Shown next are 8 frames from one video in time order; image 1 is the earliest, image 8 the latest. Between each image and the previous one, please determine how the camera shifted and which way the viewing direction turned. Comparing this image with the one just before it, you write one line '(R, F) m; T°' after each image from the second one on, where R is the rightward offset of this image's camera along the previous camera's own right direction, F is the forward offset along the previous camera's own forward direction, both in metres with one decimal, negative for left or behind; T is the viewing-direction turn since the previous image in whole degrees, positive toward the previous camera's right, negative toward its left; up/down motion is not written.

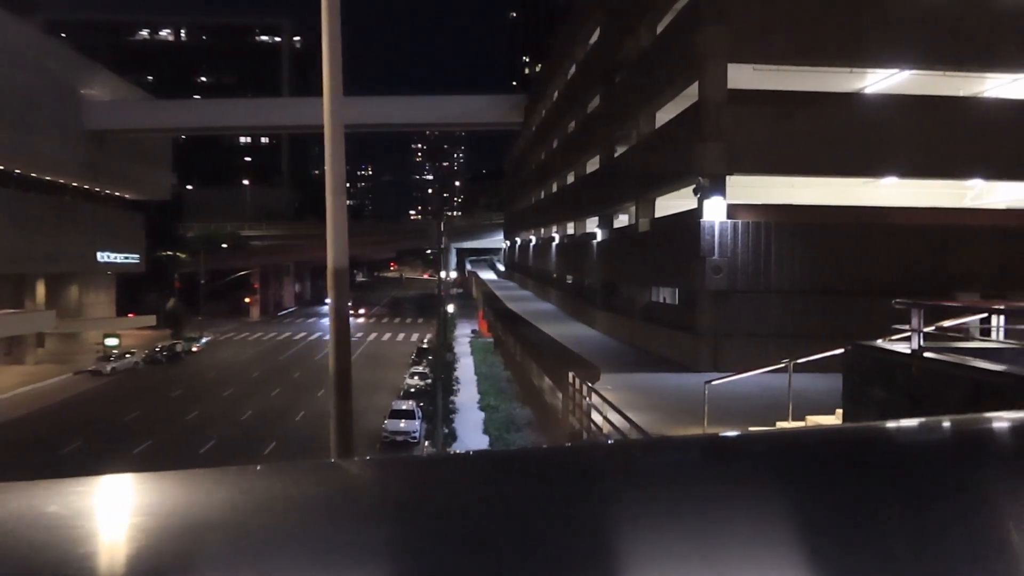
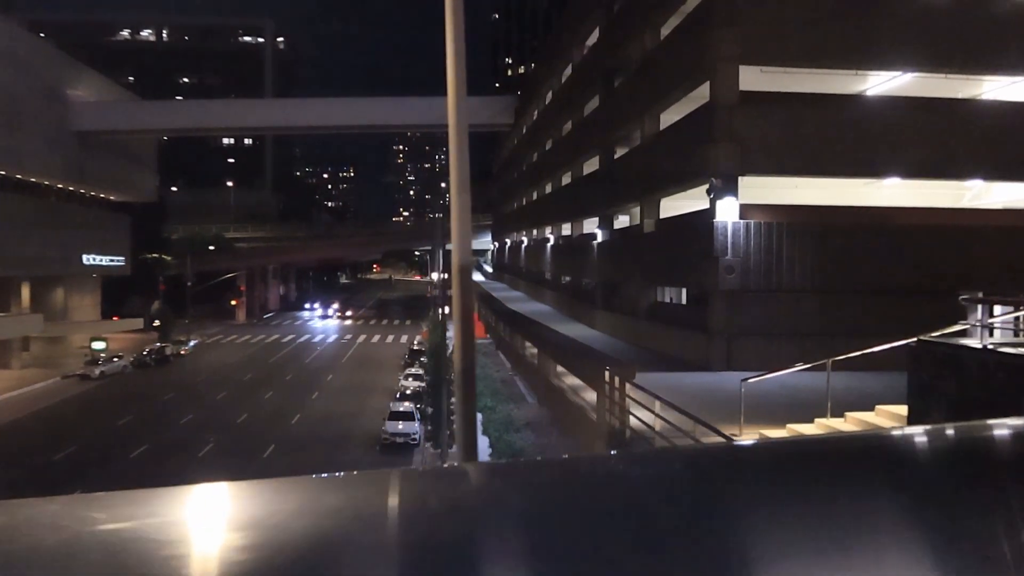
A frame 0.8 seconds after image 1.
(-0.5, 0.0) m; +1°
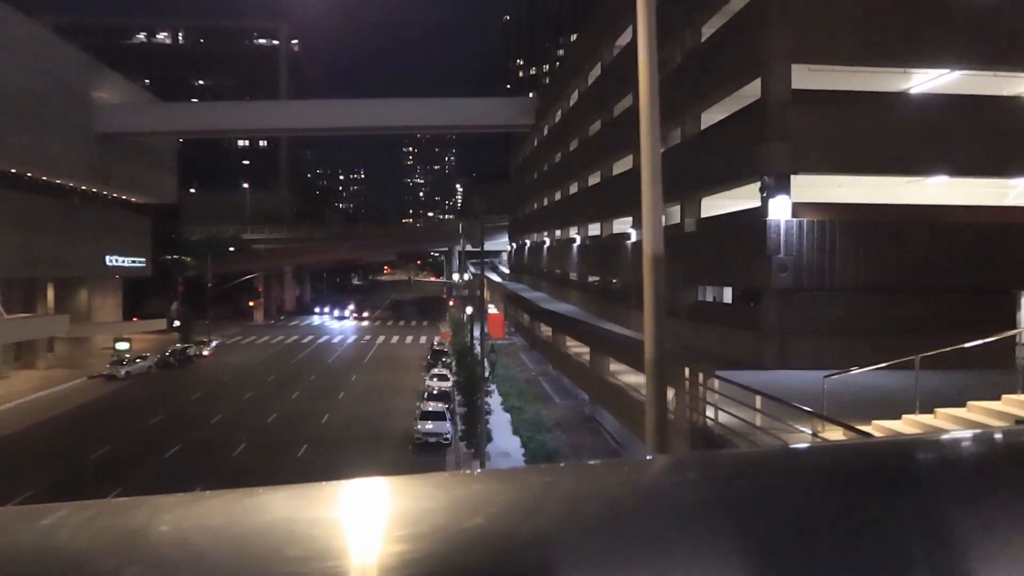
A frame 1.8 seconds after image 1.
(-0.7, 0.0) m; -1°
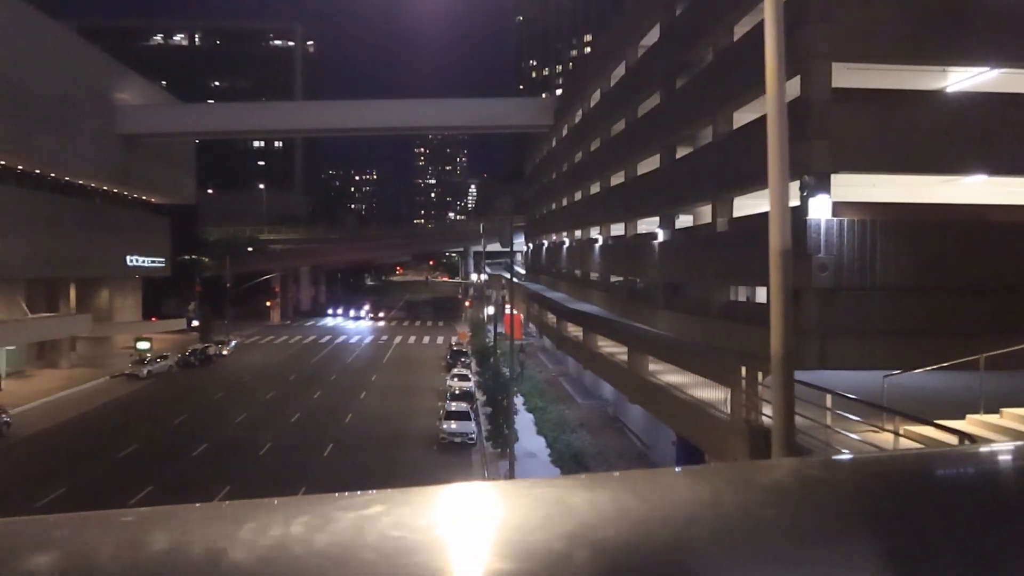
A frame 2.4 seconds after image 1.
(-0.4, 0.0) m; -1°
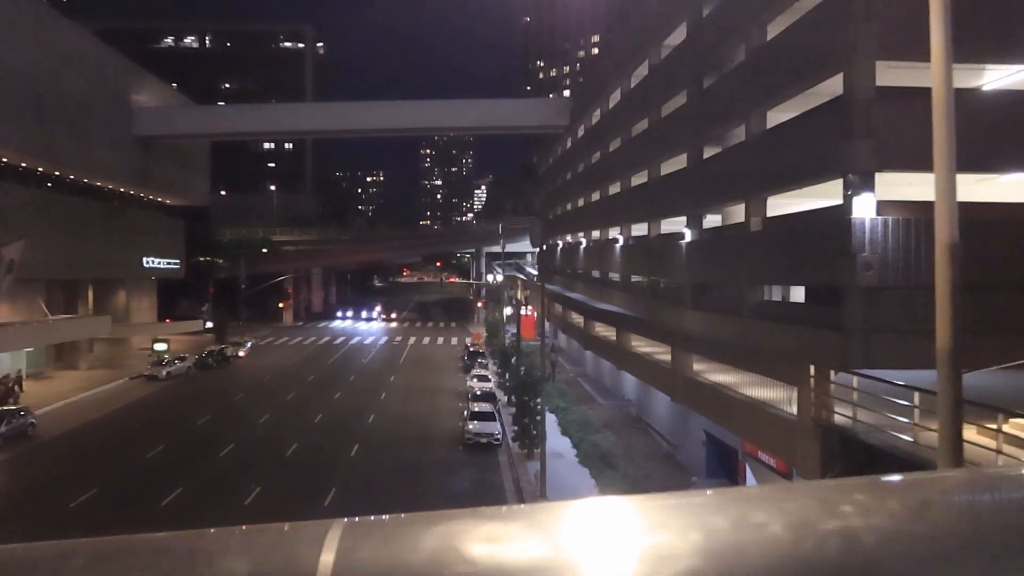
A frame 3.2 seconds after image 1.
(-0.6, 0.0) m; 0°
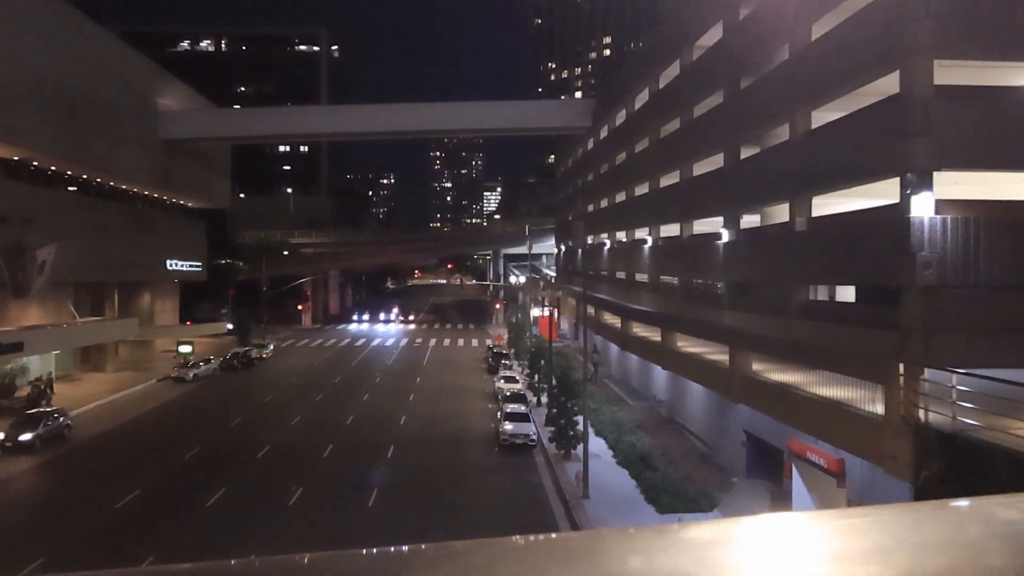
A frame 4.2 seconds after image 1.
(-0.7, 0.0) m; -1°
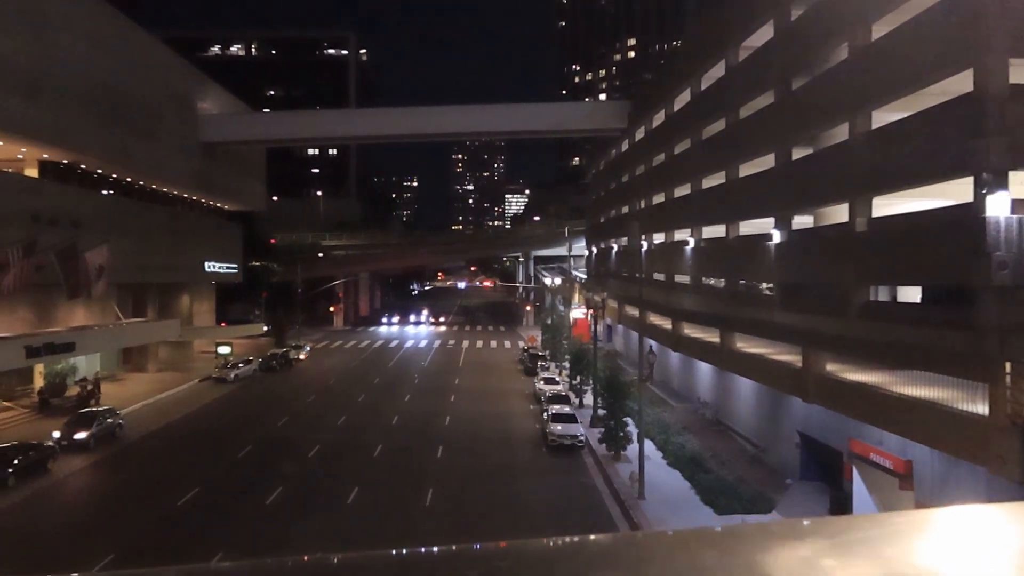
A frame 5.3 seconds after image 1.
(-0.8, -0.1) m; -1°
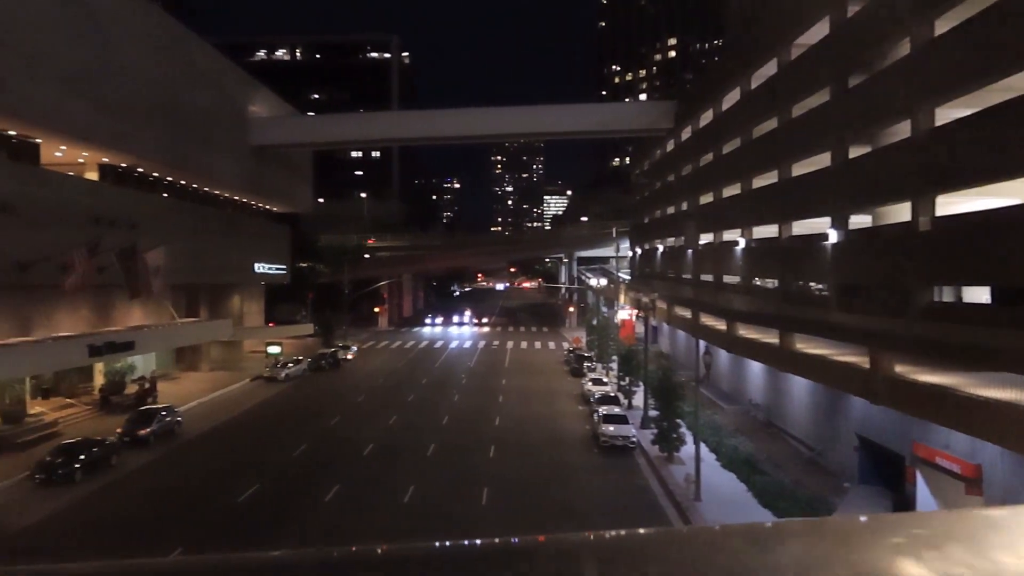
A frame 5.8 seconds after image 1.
(-0.4, -0.1) m; -3°
